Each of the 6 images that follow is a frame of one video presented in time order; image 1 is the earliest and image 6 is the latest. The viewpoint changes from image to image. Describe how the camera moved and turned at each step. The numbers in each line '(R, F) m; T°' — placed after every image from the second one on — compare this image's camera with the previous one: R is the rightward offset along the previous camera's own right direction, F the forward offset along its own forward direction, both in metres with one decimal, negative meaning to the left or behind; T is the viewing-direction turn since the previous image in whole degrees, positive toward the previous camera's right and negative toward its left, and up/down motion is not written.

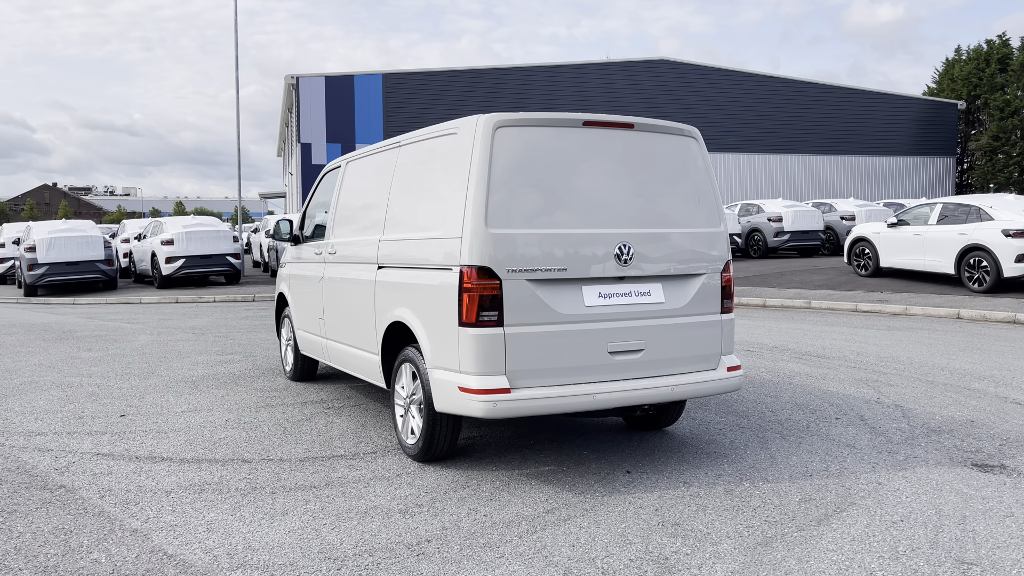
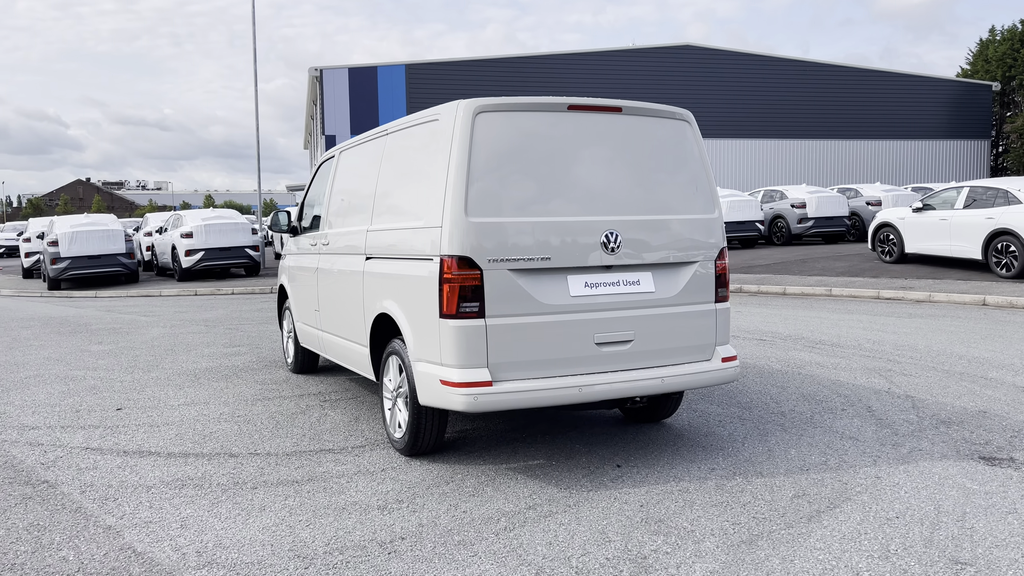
(+0.2, +0.1) m; -2°
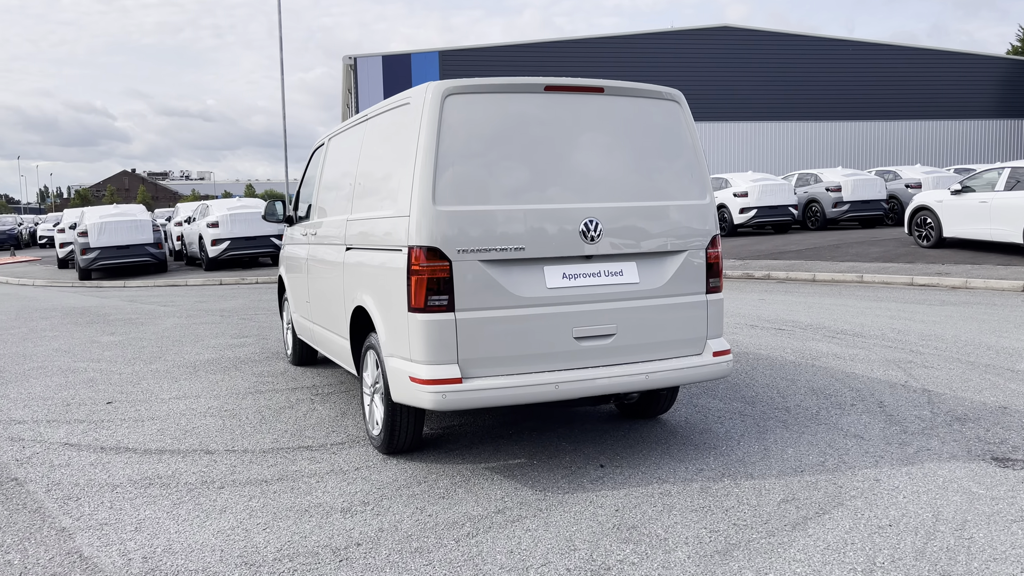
(+0.3, +0.2) m; -3°
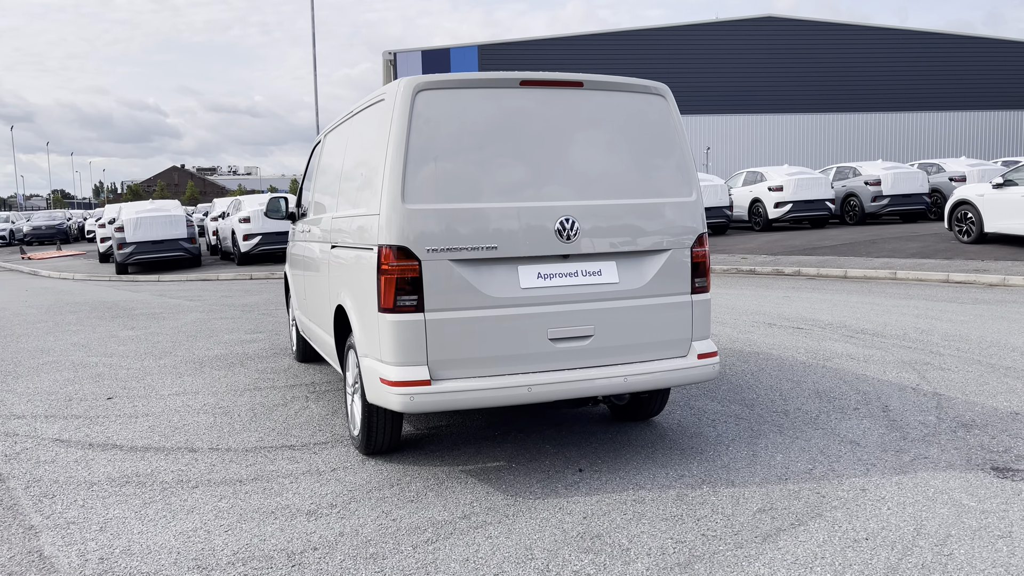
(+0.3, +0.1) m; -3°
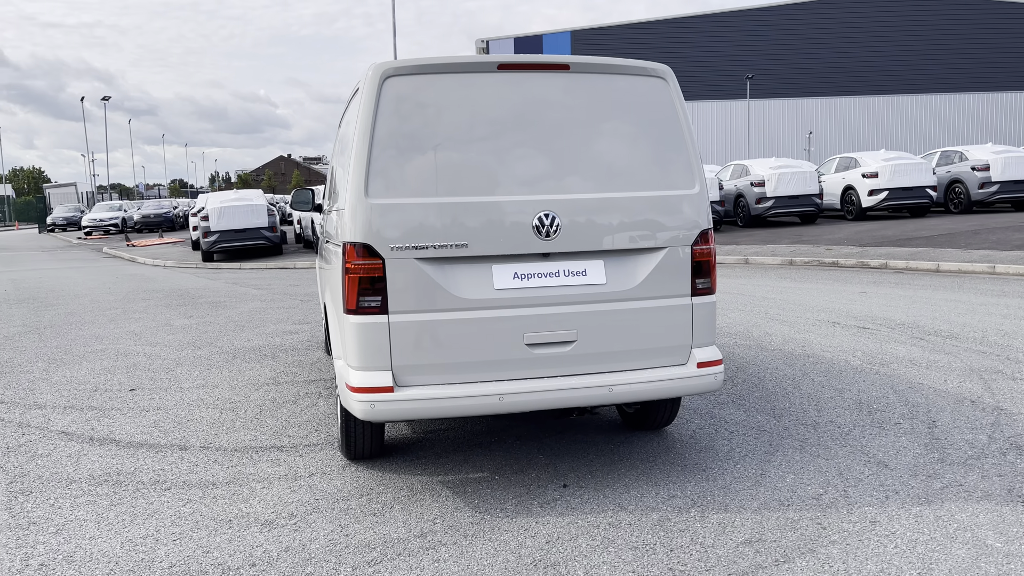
(+0.5, +0.3) m; -7°
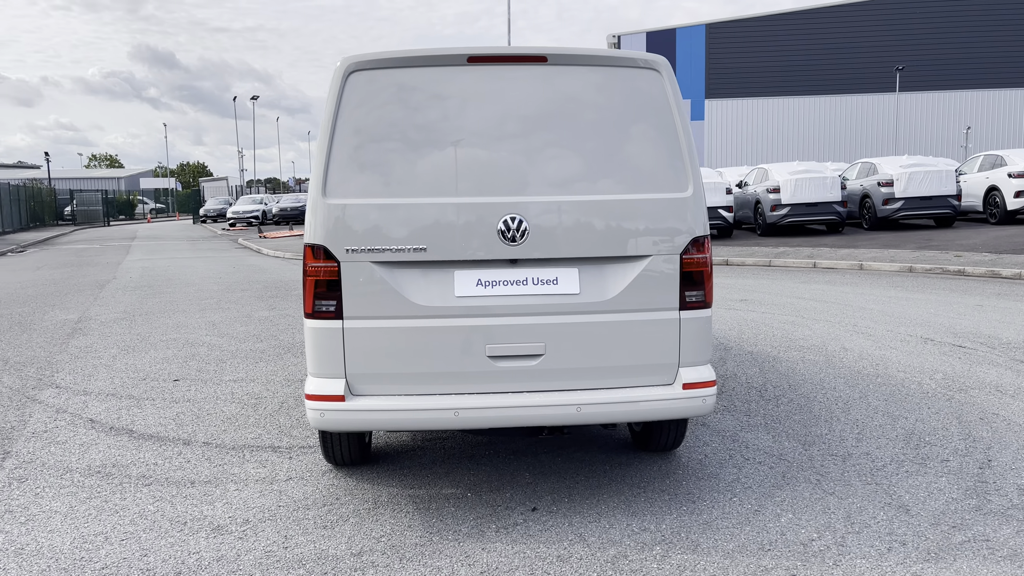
(+0.7, +0.3) m; -9°
